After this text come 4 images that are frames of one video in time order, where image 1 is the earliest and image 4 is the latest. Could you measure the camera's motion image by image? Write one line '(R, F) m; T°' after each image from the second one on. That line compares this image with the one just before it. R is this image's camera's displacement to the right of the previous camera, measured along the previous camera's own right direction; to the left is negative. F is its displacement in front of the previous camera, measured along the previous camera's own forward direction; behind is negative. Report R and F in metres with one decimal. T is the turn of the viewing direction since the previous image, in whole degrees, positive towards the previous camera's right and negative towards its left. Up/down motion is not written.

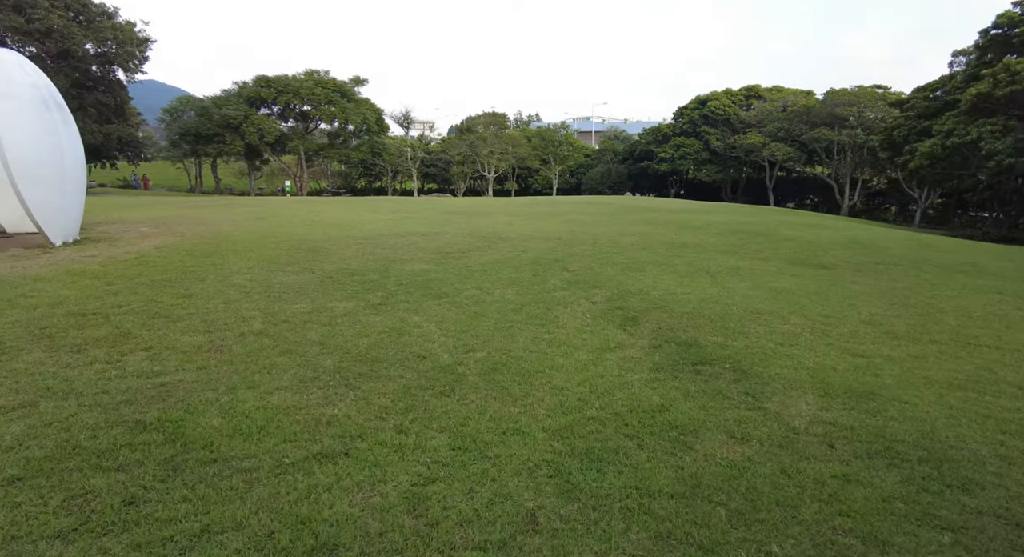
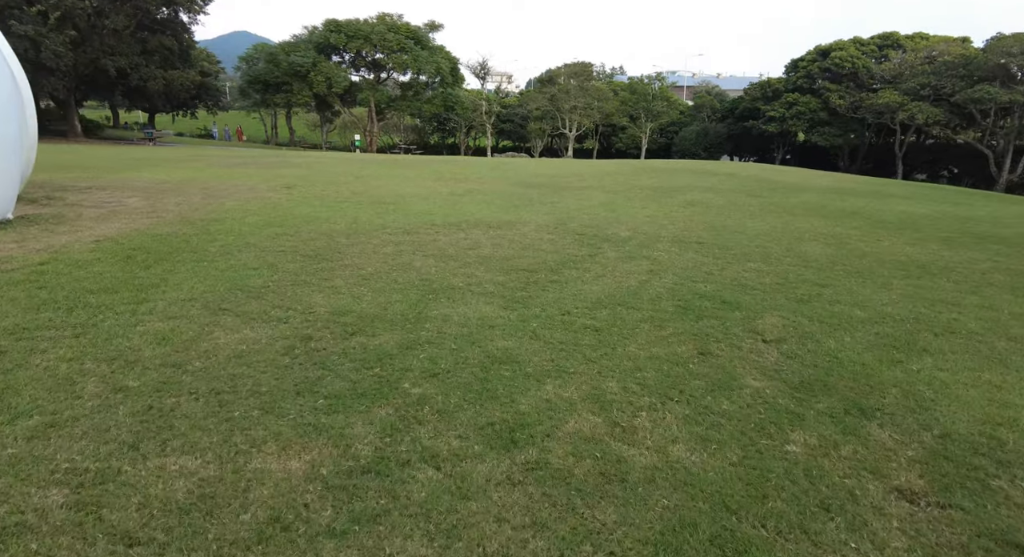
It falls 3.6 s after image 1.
(-0.5, +3.8) m; -7°
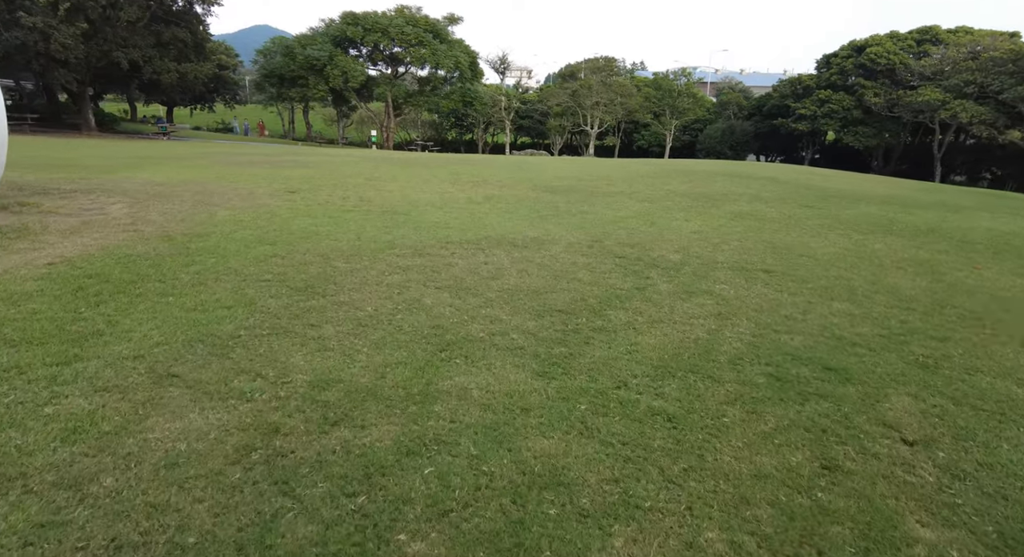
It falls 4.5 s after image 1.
(-0.1, +1.2) m; -2°
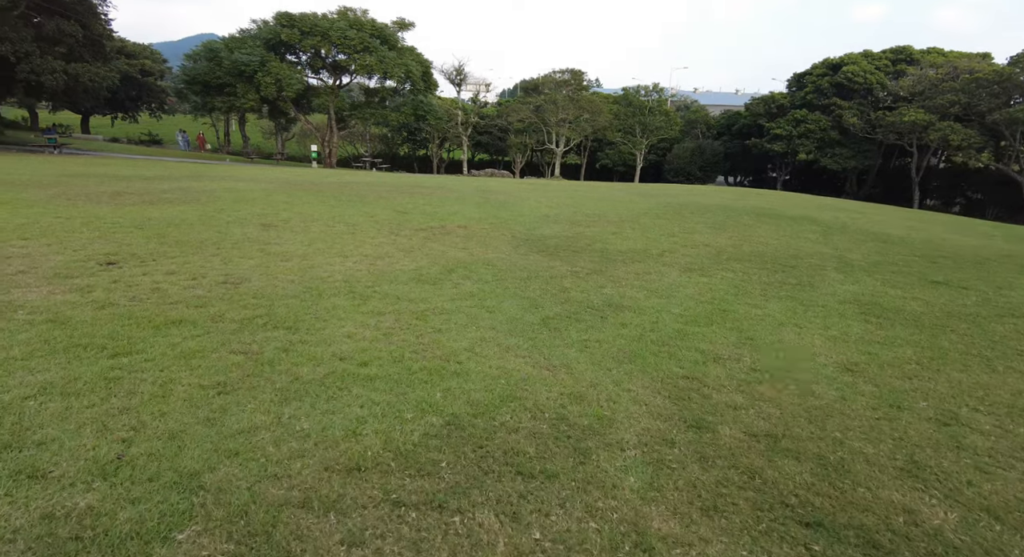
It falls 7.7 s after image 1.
(-0.2, +4.4) m; +4°
